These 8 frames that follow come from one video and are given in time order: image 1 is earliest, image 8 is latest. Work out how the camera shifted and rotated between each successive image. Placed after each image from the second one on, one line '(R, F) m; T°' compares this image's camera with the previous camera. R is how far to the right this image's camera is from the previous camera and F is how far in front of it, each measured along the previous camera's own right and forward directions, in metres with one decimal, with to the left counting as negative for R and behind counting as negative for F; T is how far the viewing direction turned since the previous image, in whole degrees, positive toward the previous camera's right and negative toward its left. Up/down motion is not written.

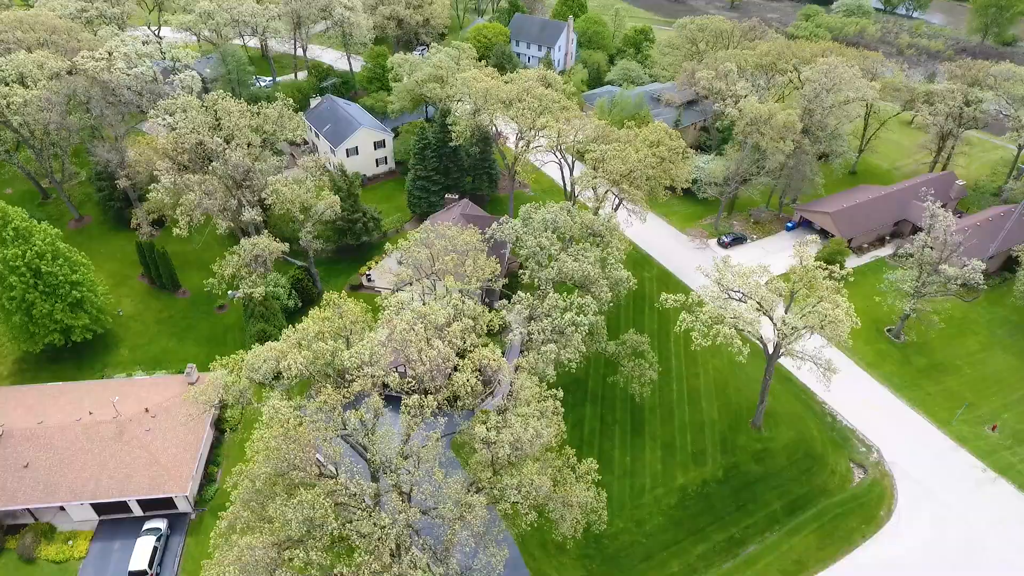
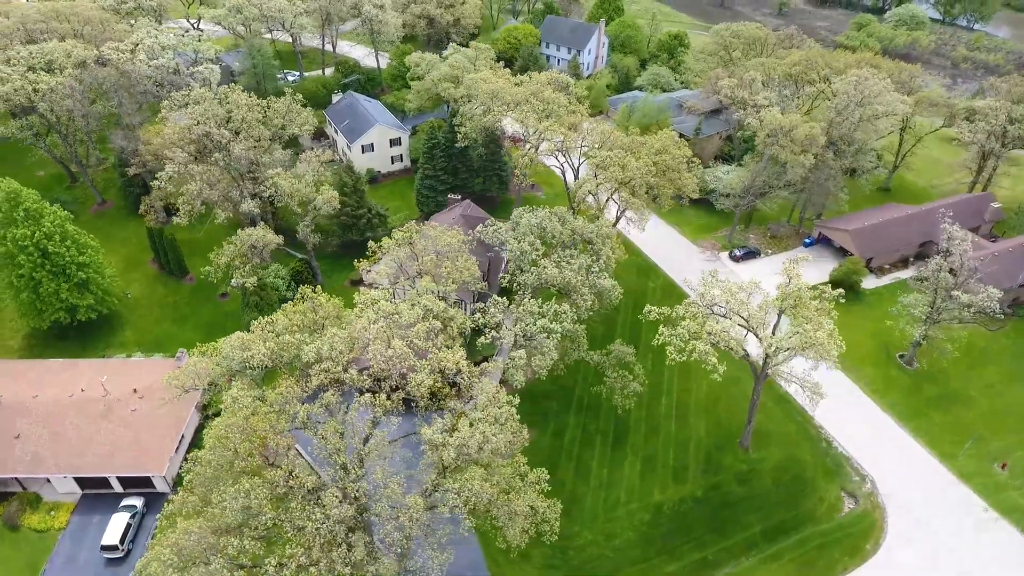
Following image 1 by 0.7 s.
(+3.1, +0.2) m; -4°
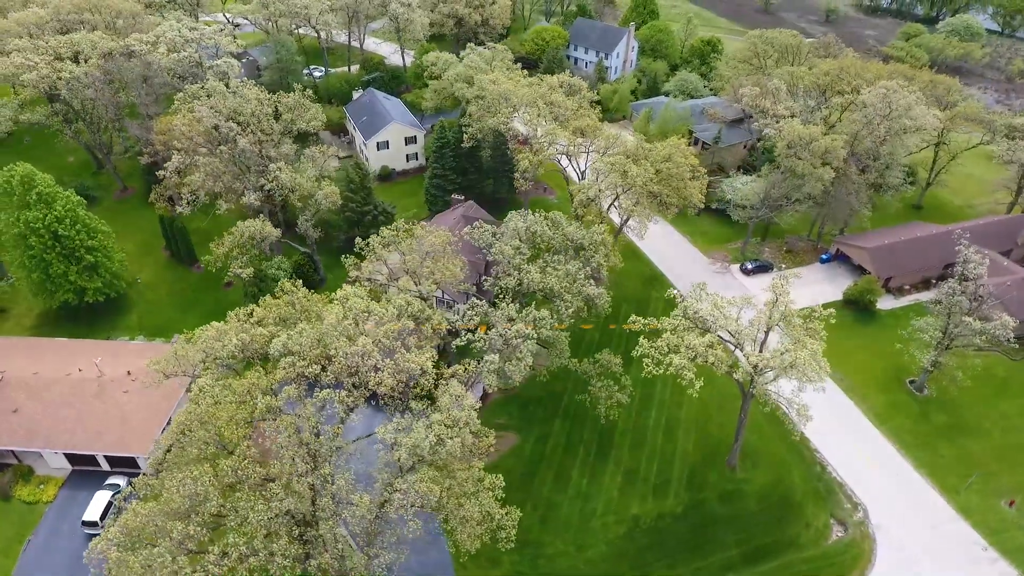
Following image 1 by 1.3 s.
(+2.8, +0.2) m; -3°
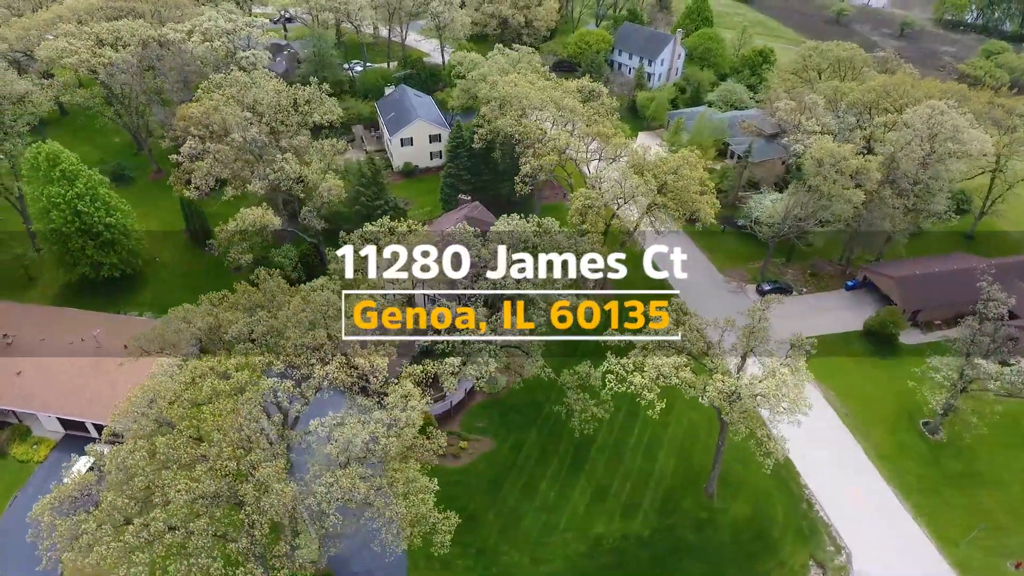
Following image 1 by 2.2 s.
(+4.1, +0.5) m; -5°
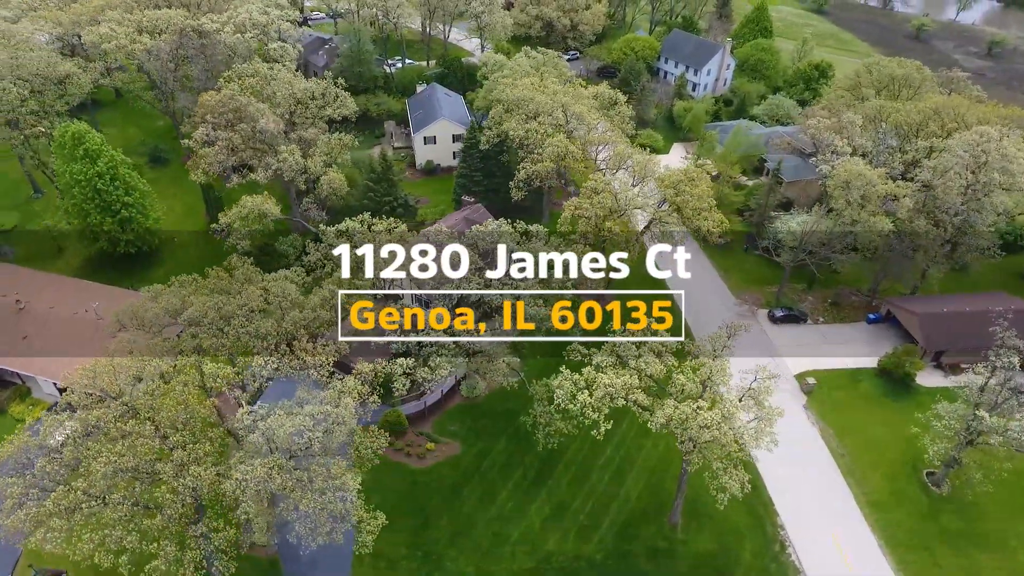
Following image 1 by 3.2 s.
(+4.7, +0.7) m; -6°
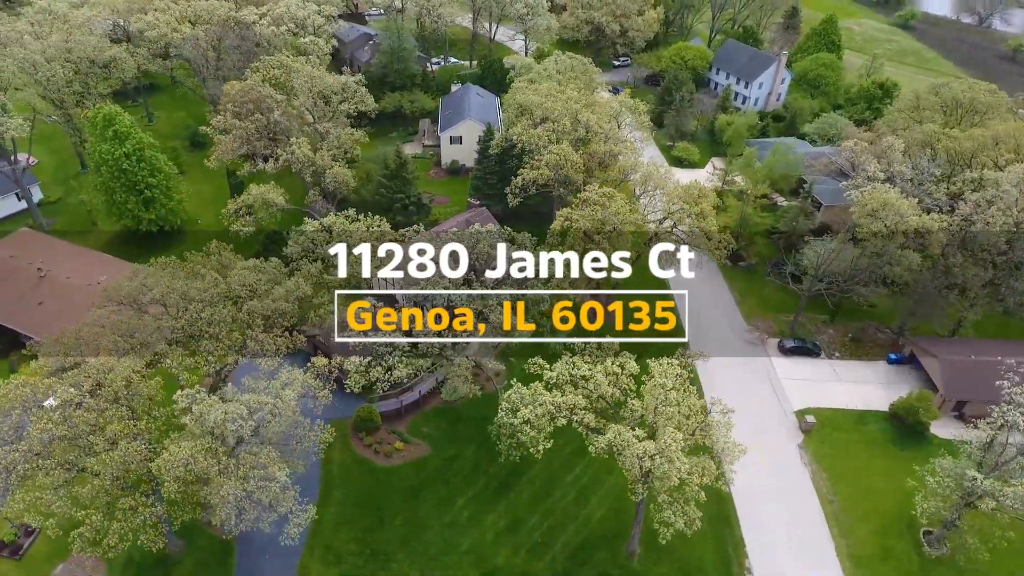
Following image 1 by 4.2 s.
(+4.8, +0.7) m; -6°
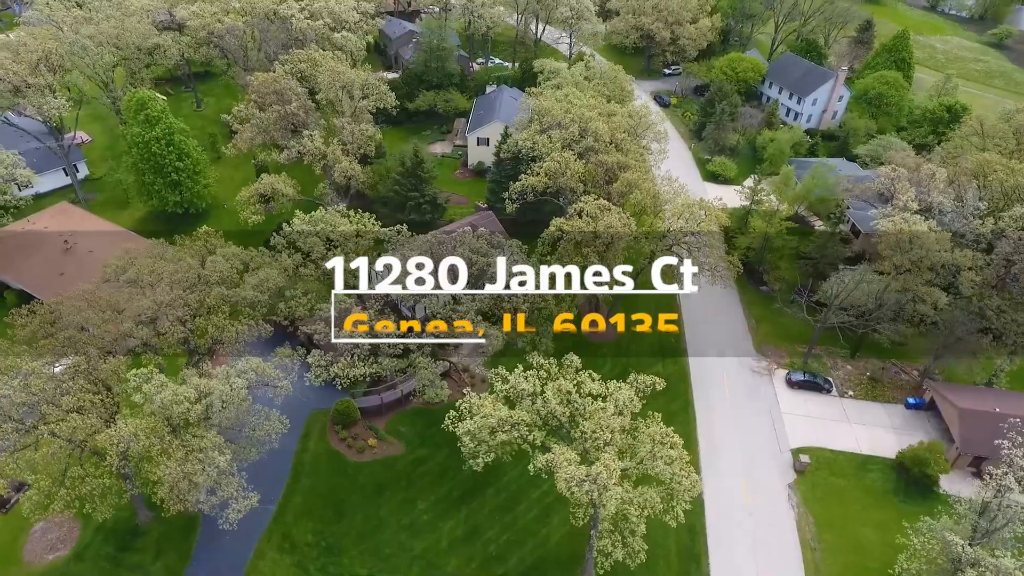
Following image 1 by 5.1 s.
(+4.4, +0.8) m; -6°
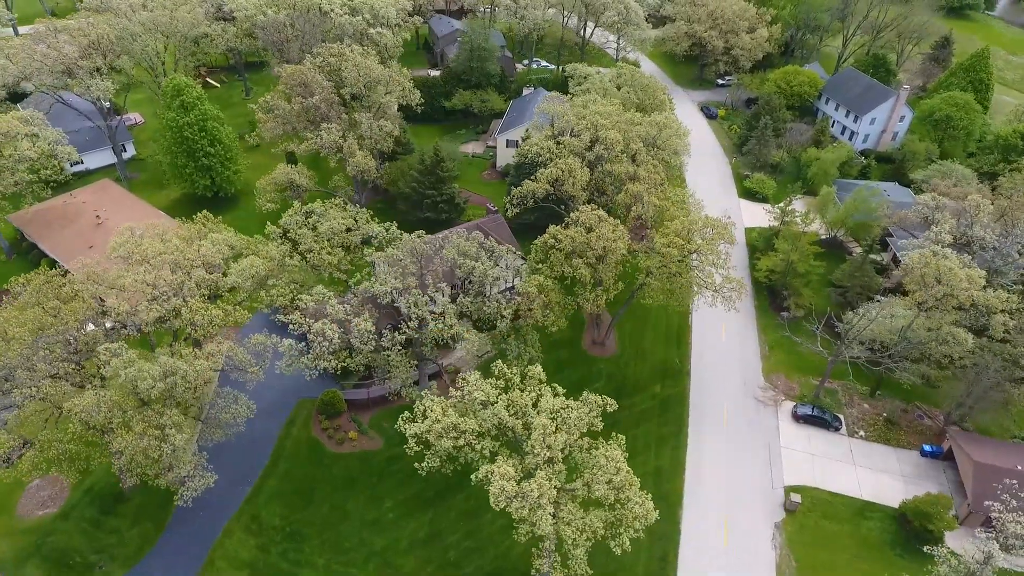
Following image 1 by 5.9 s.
(+4.1, +0.7) m; -6°
